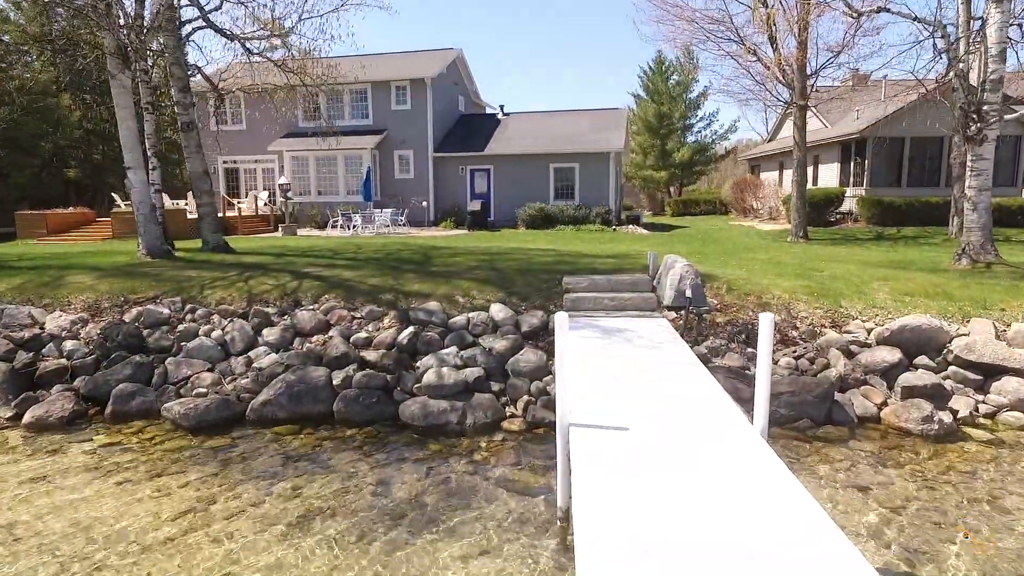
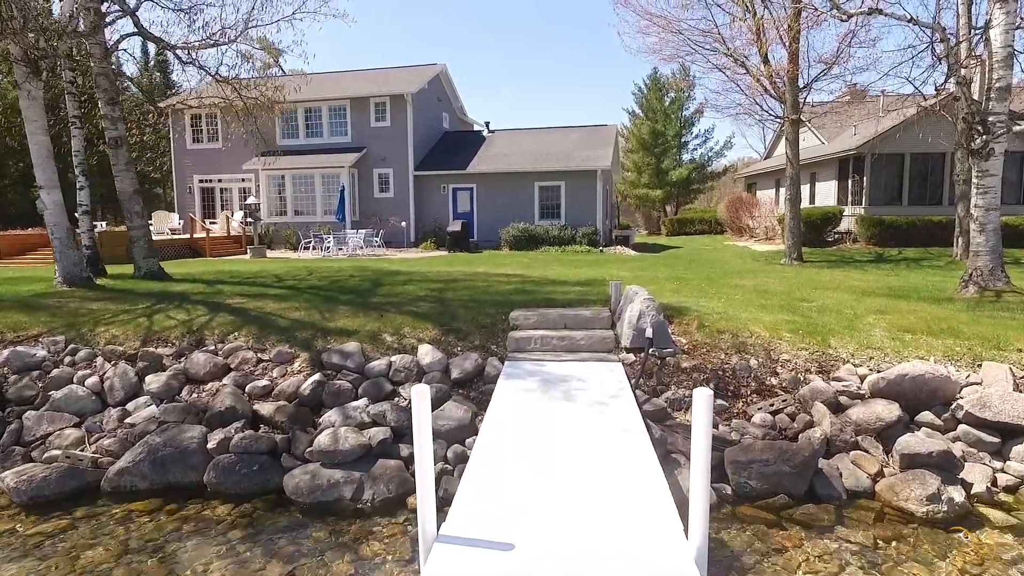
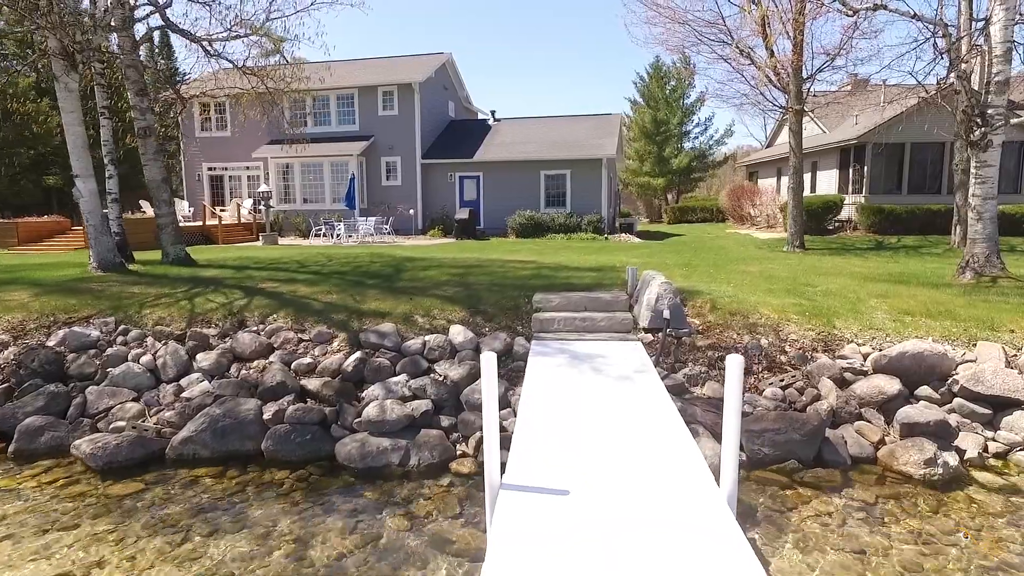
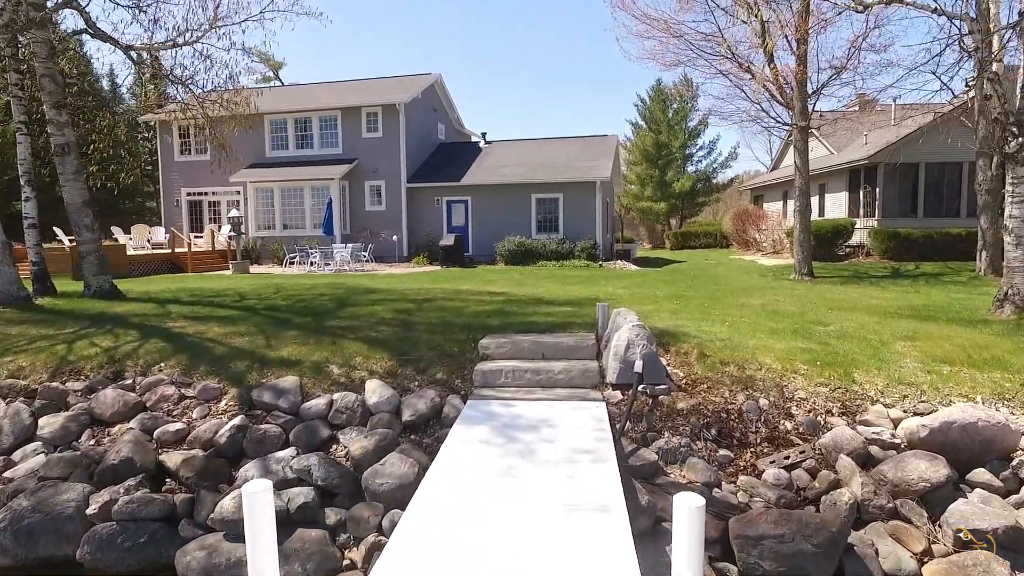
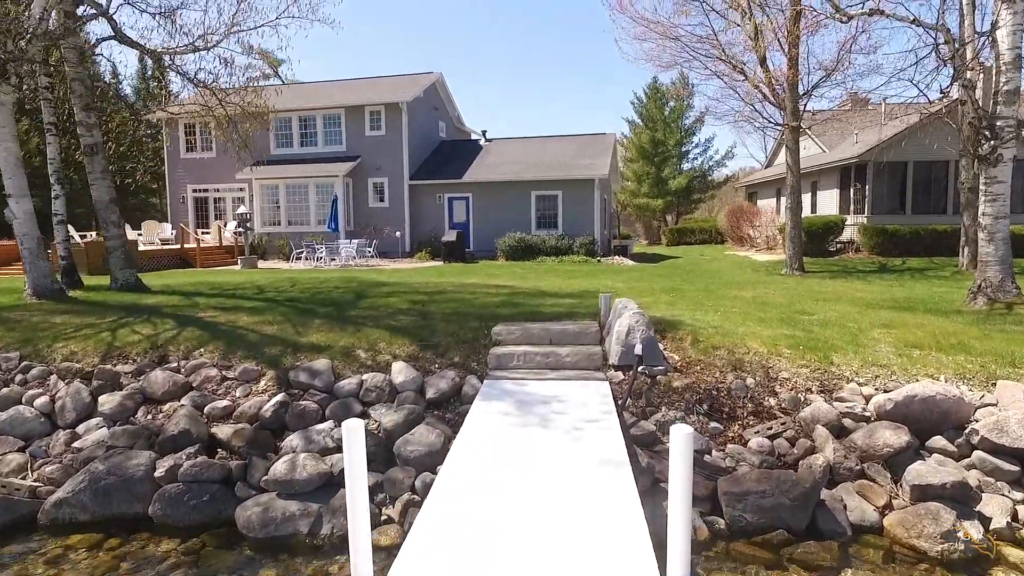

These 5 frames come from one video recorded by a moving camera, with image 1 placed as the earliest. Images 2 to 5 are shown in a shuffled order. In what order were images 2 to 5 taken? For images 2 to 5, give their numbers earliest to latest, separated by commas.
3, 2, 5, 4
